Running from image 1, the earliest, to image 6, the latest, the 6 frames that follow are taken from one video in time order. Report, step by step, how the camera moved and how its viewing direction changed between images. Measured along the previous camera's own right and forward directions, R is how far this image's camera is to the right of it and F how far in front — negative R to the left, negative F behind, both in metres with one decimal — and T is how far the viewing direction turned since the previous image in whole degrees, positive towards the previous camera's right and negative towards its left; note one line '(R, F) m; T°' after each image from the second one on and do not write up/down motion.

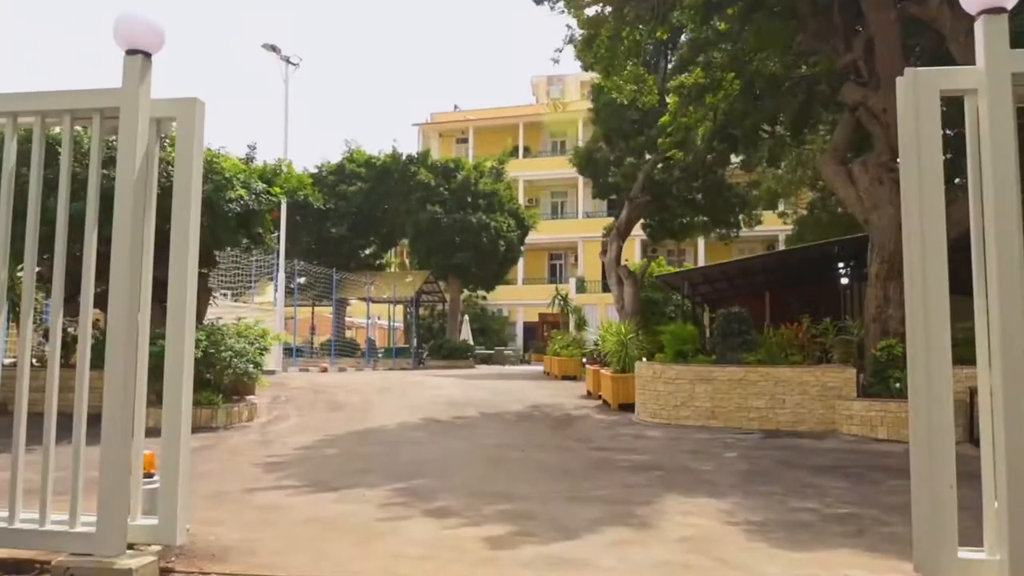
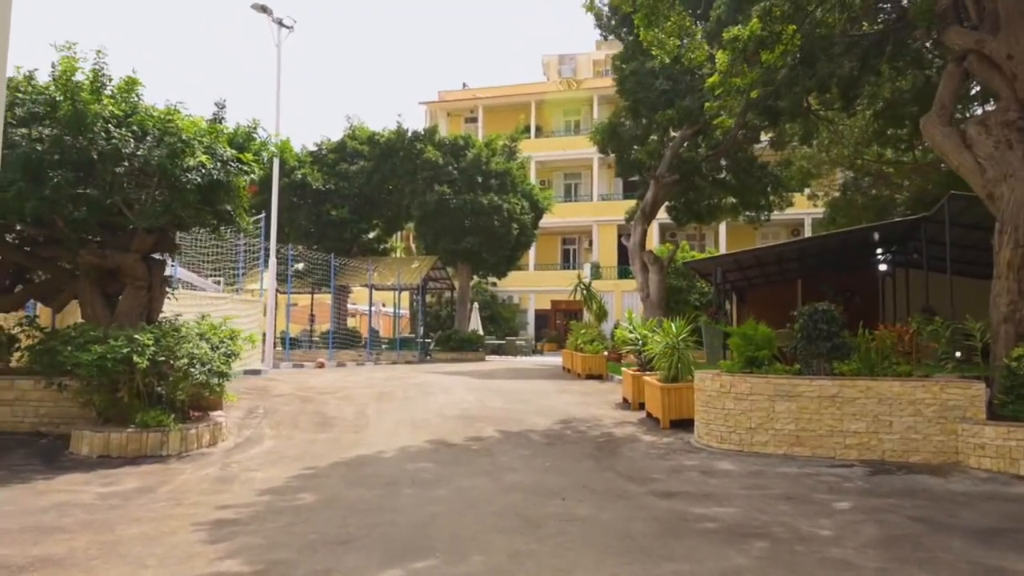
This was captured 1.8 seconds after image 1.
(-0.2, +2.4) m; 0°
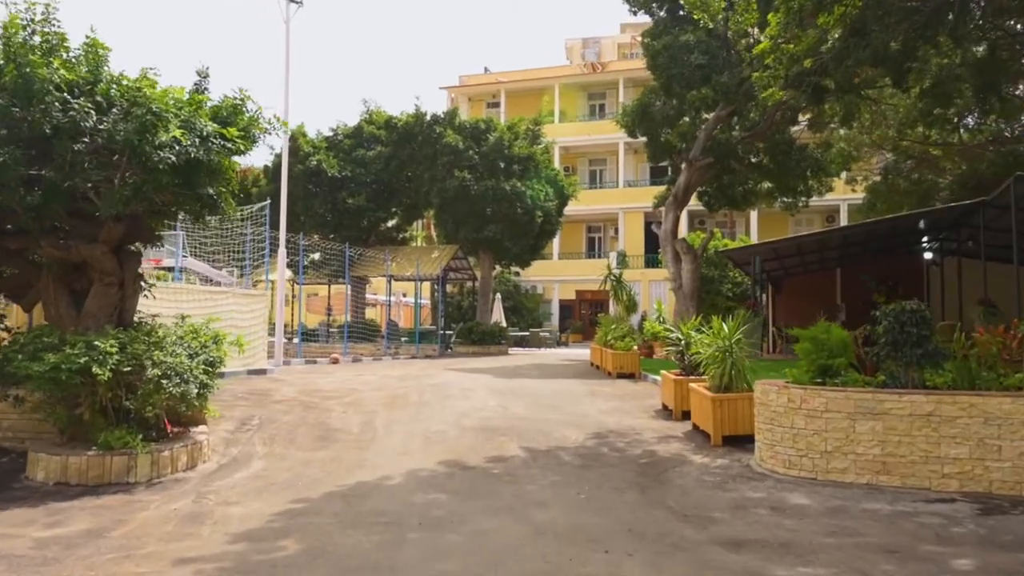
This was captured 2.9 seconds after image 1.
(0.0, +1.4) m; -1°
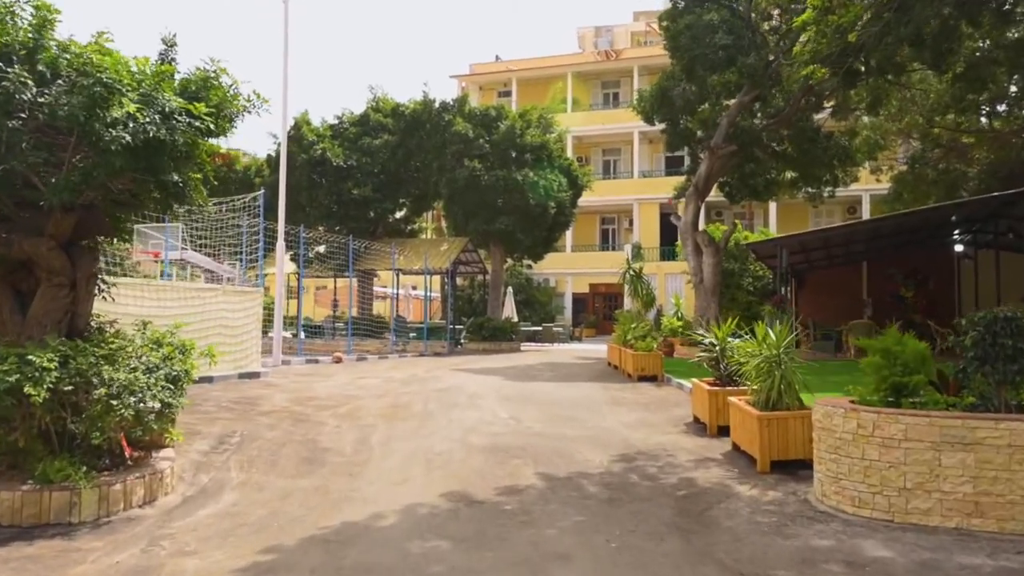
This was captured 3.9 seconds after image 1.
(0.0, +1.2) m; -1°
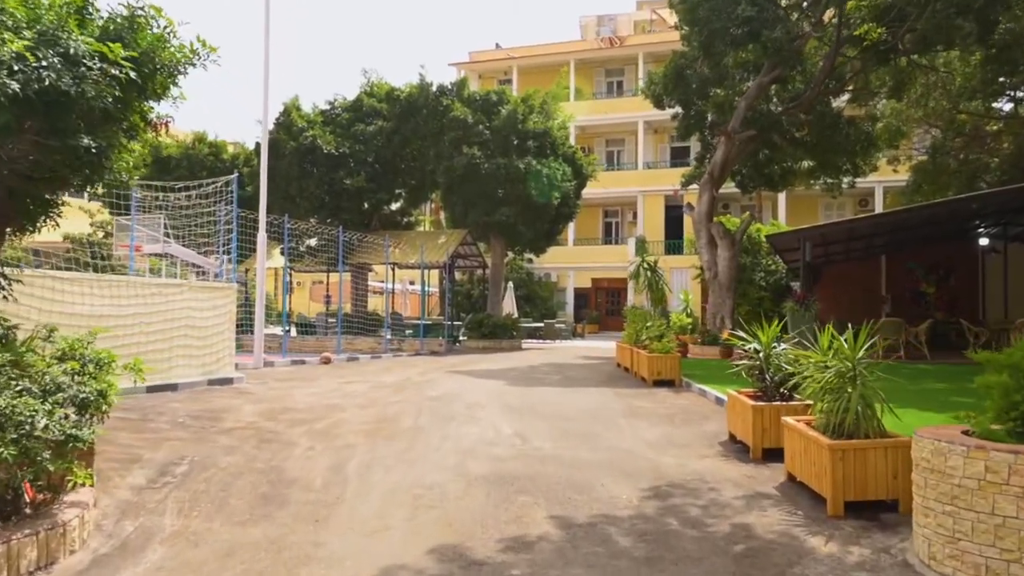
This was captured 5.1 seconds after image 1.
(-0.1, +1.6) m; 0°
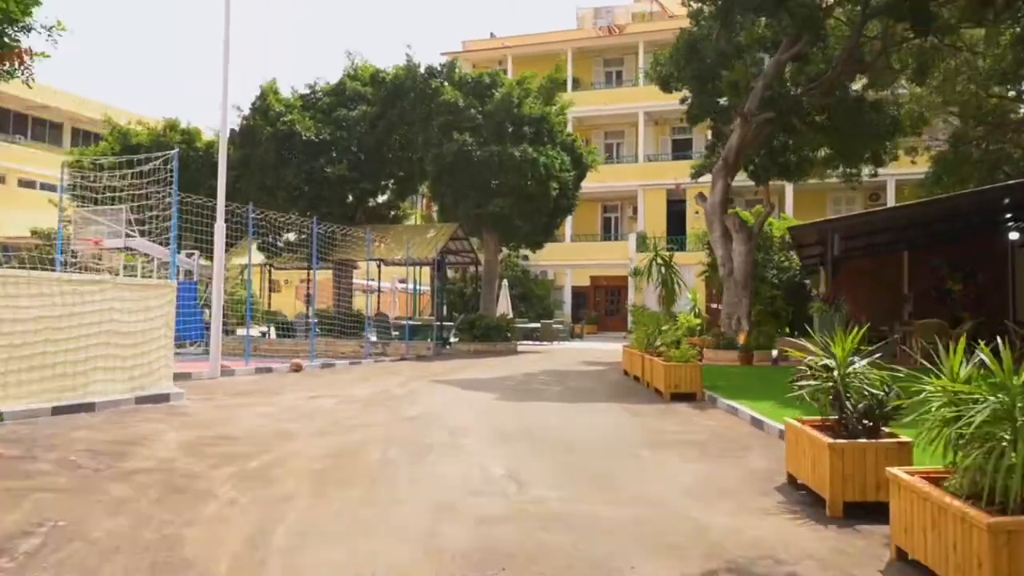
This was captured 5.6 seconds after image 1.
(0.0, +2.2) m; 0°
